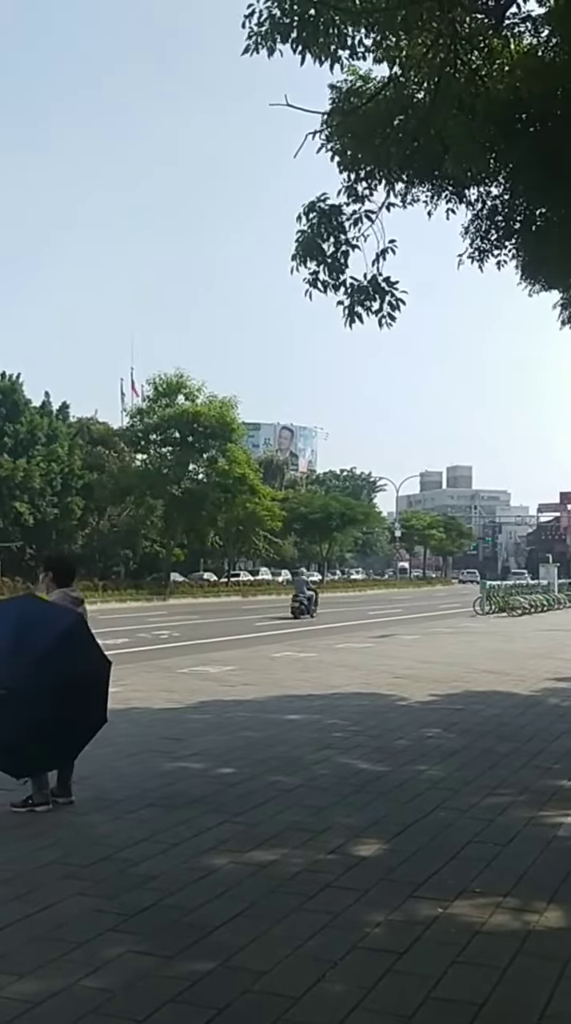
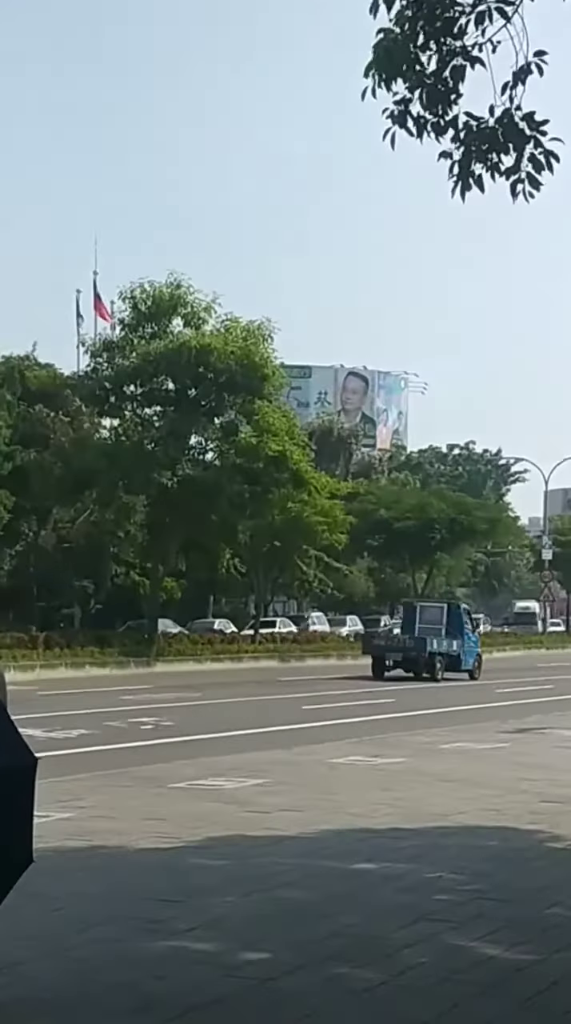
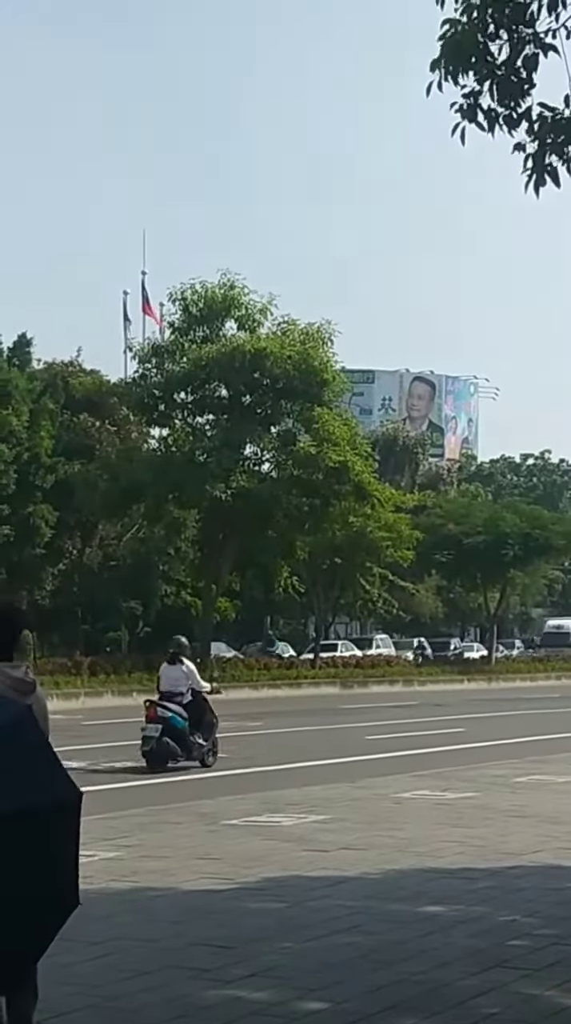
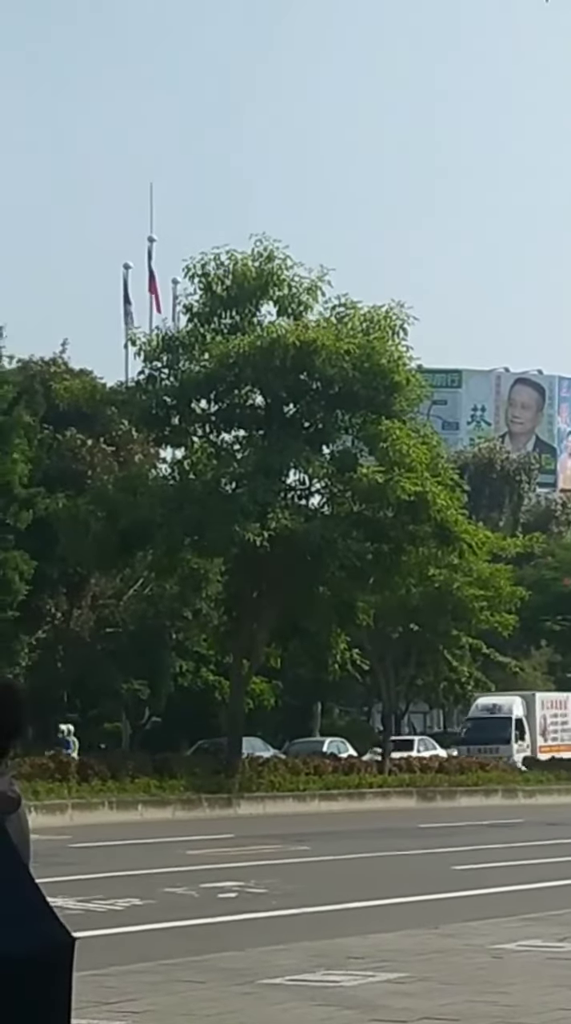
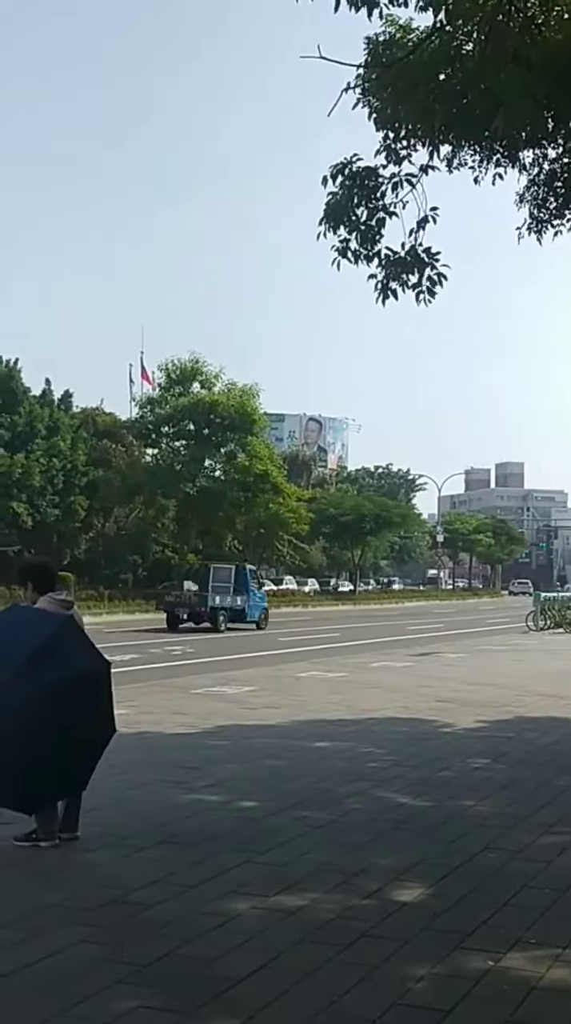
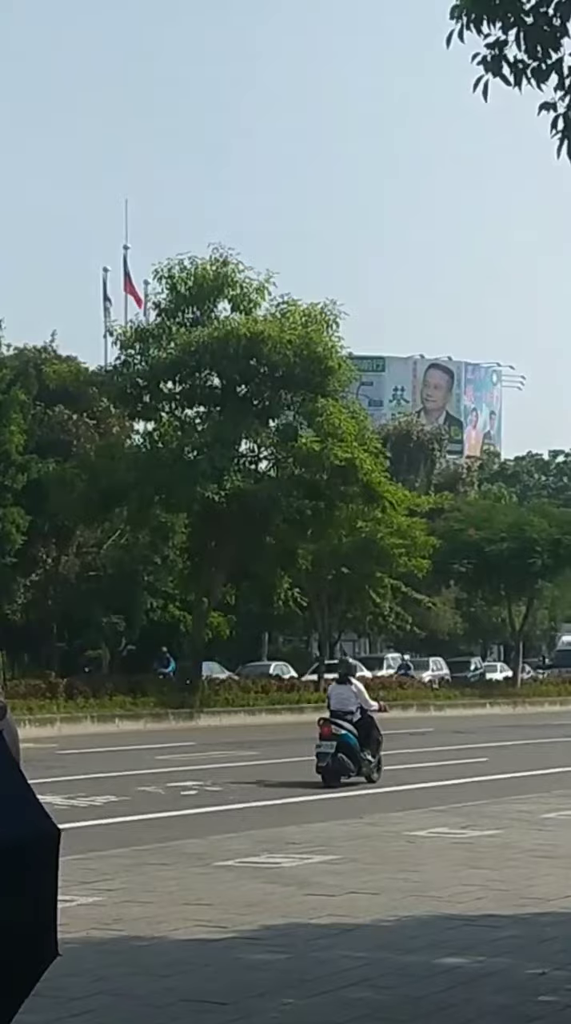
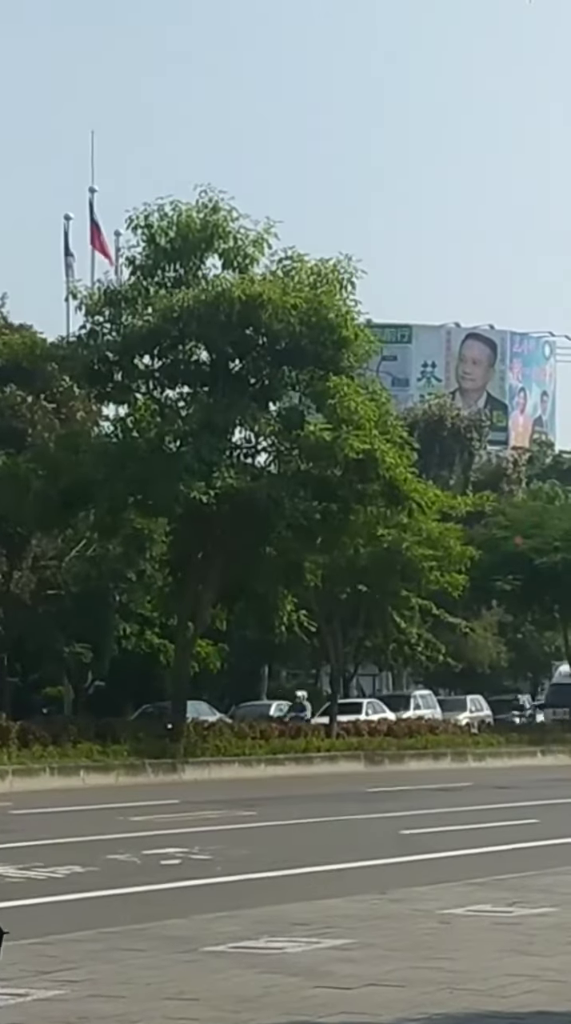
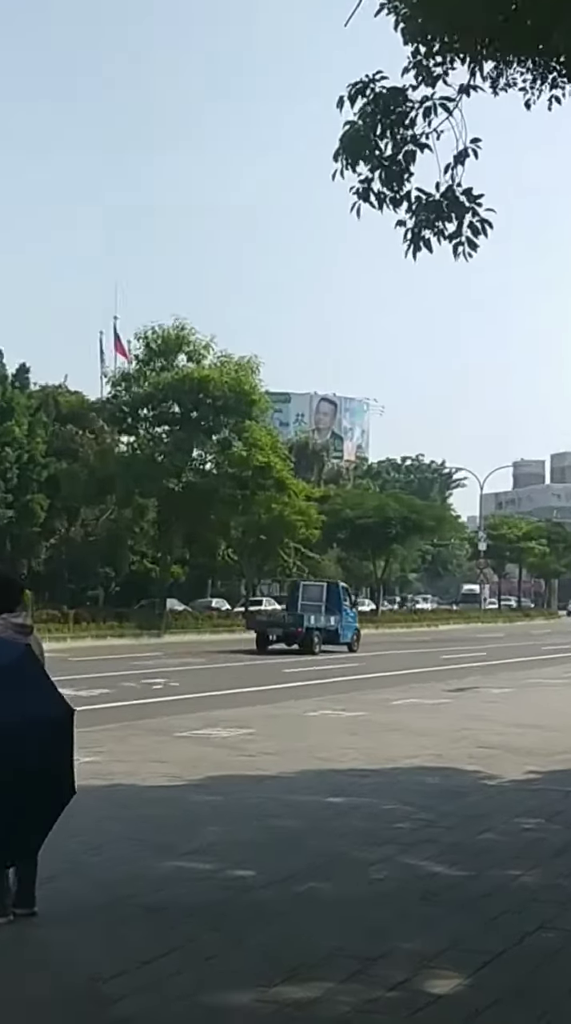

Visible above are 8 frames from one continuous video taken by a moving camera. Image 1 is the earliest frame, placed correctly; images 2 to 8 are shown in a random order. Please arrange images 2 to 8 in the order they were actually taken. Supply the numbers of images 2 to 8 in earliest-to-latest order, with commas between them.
5, 8, 2, 3, 6, 7, 4
